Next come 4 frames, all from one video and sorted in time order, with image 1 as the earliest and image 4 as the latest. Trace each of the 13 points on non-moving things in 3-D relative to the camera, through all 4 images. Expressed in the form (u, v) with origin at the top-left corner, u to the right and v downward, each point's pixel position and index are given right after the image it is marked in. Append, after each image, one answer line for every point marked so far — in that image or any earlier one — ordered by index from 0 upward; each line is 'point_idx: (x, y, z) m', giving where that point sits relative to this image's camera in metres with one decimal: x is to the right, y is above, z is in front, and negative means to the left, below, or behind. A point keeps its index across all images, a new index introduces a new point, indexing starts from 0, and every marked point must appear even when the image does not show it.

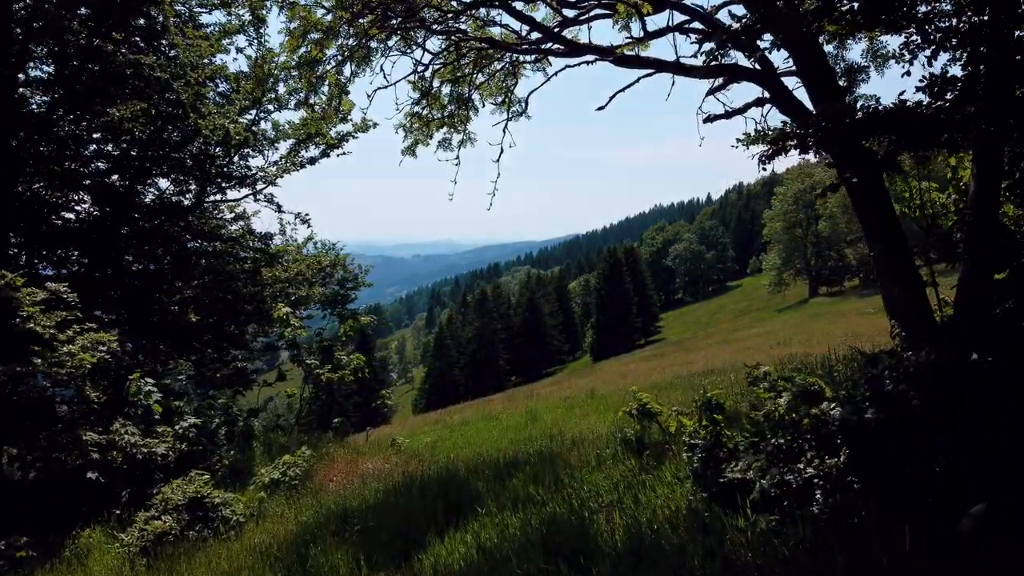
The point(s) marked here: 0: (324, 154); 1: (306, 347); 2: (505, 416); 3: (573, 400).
0: (-3.9, +2.8, +12.1) m
1: (-3.5, -1.1, +10.0) m
2: (-0.2, -3.8, +16.9) m
3: (+1.8, -3.2, +16.7) m
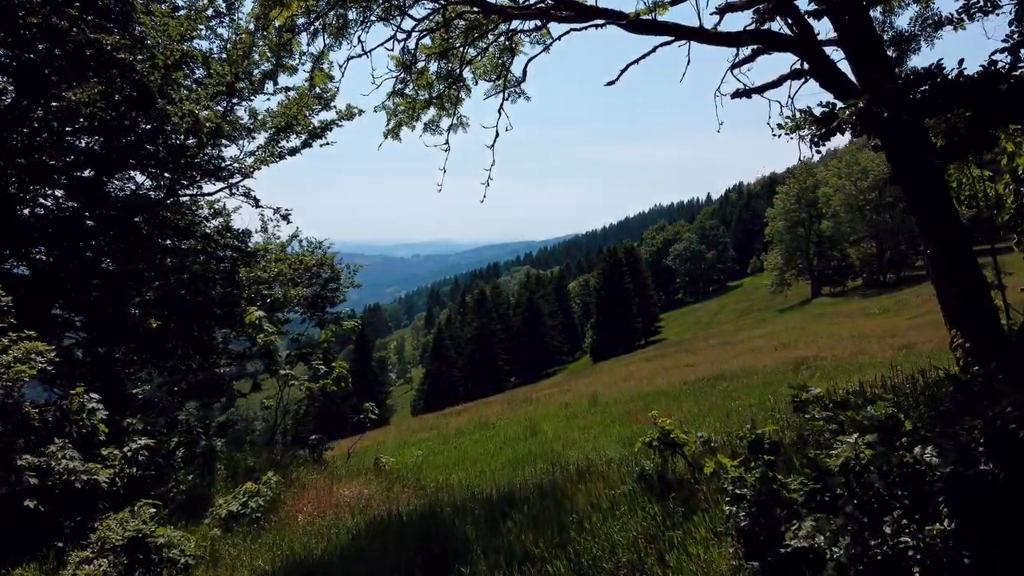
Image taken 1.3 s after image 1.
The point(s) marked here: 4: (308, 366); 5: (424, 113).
0: (-4.0, +2.8, +11.1) m
1: (-3.6, -1.1, +9.1) m
2: (-0.3, -3.8, +16.0) m
3: (+1.7, -3.2, +15.8) m
4: (-3.2, -1.2, +9.0) m
5: (-1.1, +2.2, +7.3) m
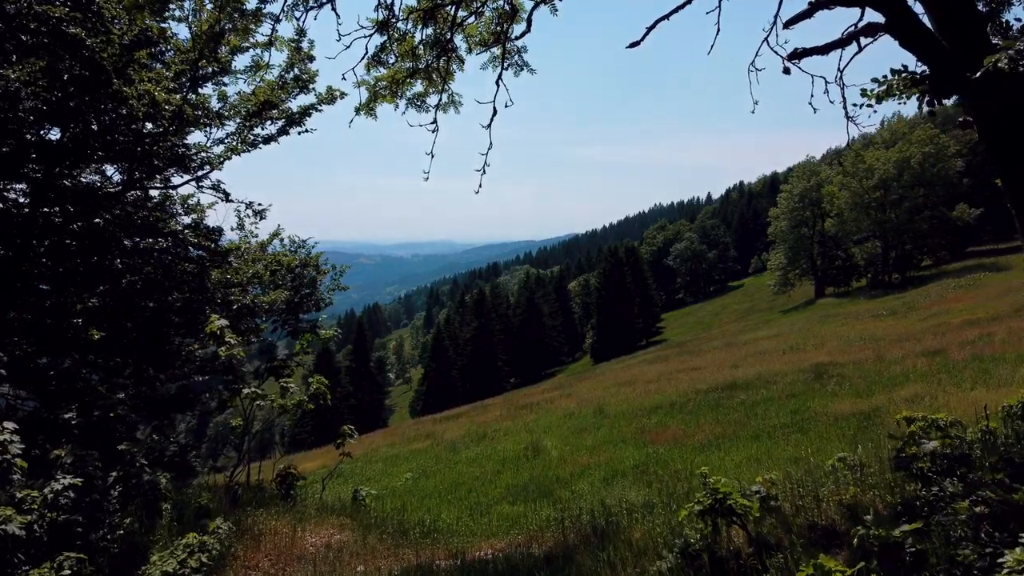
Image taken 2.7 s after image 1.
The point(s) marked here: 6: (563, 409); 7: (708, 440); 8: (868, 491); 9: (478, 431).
0: (-4.0, +2.7, +10.0) m
1: (-3.6, -1.2, +7.9) m
2: (-0.3, -3.8, +14.8) m
3: (+1.7, -3.3, +14.7) m
4: (-3.2, -1.3, +7.8) m
5: (-1.1, +2.1, +6.2) m
6: (+1.7, -4.2, +19.7) m
7: (+2.9, -2.3, +8.6) m
8: (+2.2, -1.2, +3.5) m
9: (-1.1, -4.7, +18.9) m
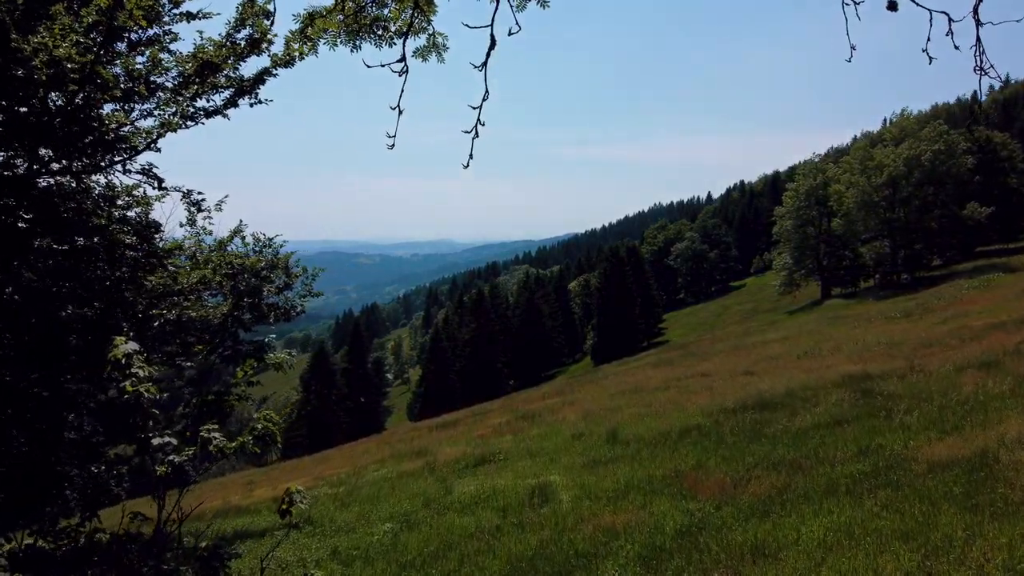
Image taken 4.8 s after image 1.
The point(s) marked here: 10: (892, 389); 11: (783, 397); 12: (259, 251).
0: (-4.0, +2.6, +8.1) m
1: (-3.5, -1.3, +6.0) m
2: (-0.3, -4.0, +12.9) m
3: (+1.7, -3.4, +12.8) m
4: (-3.1, -1.4, +5.9) m
5: (-1.1, +2.0, +4.3) m
6: (+1.8, -4.3, +17.9) m
7: (+3.0, -2.4, +6.7) m
8: (+2.2, -1.3, +1.6) m
9: (-1.1, -4.8, +17.1) m
10: (+8.9, -2.3, +13.5) m
11: (+7.0, -2.8, +14.8) m
12: (-5.1, +0.8, +11.8) m
